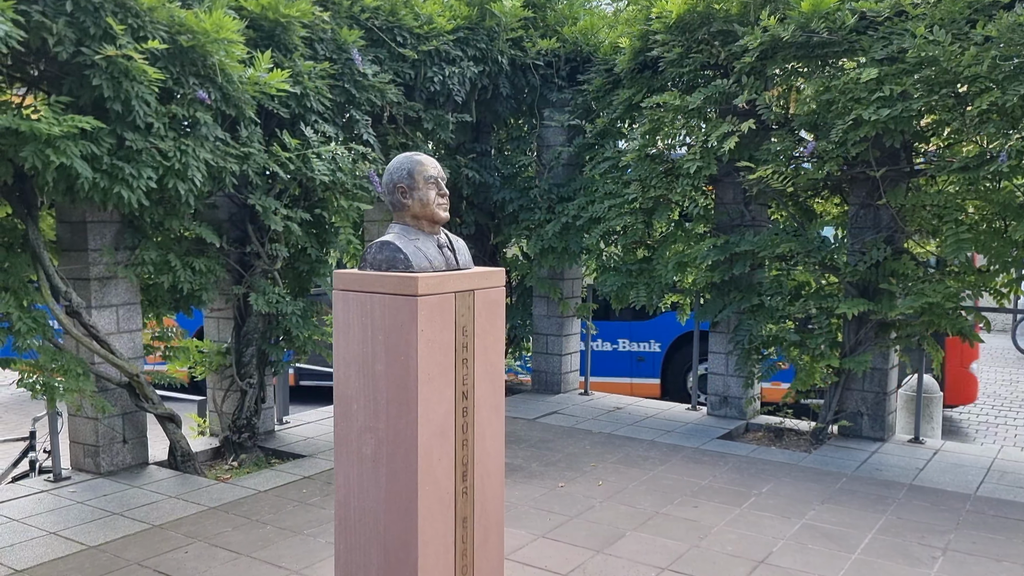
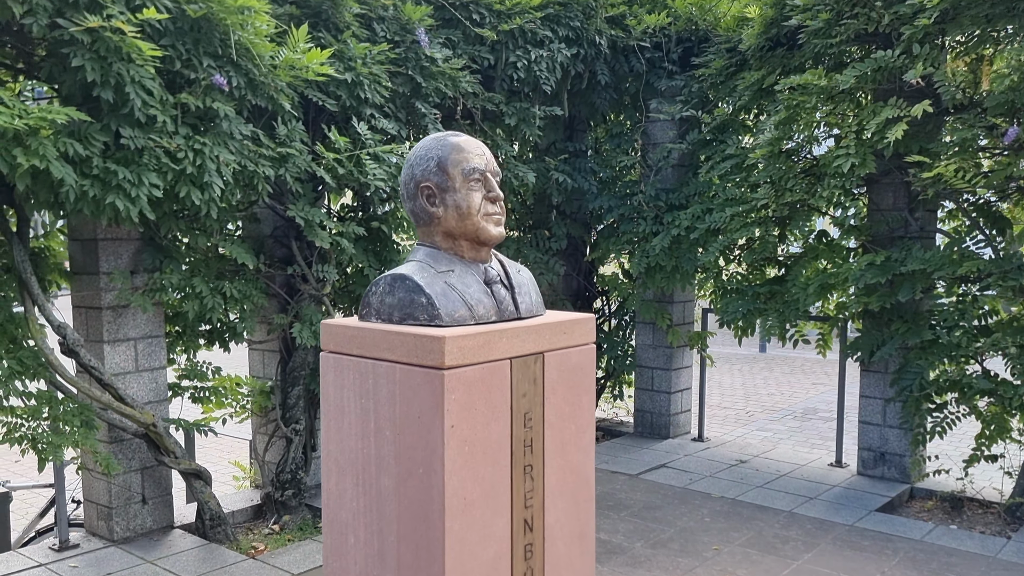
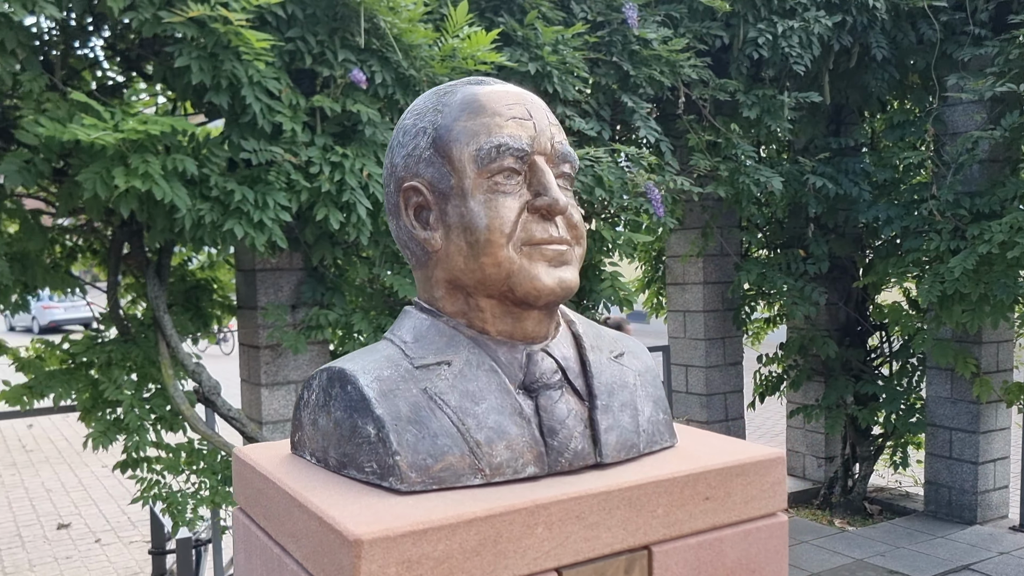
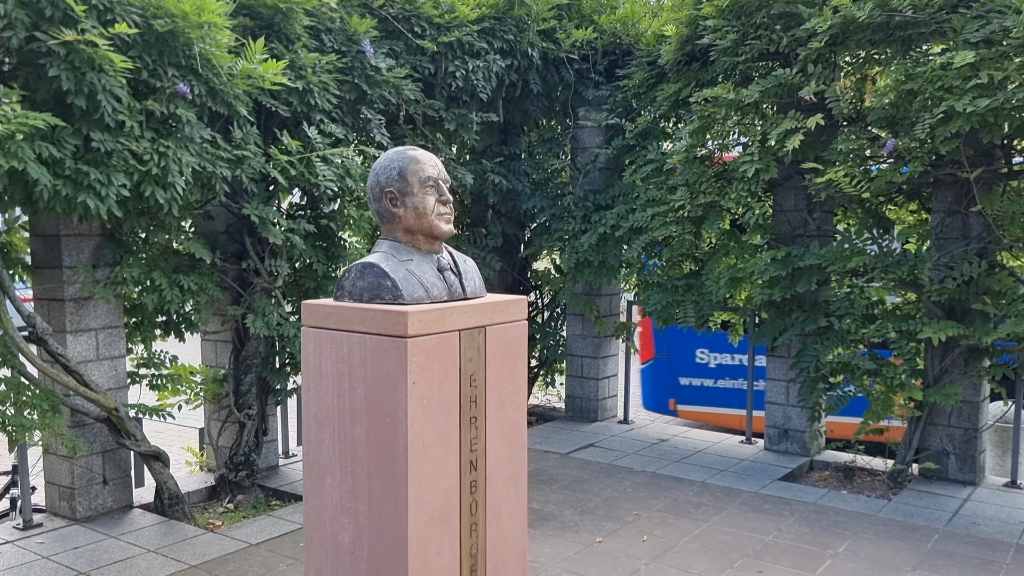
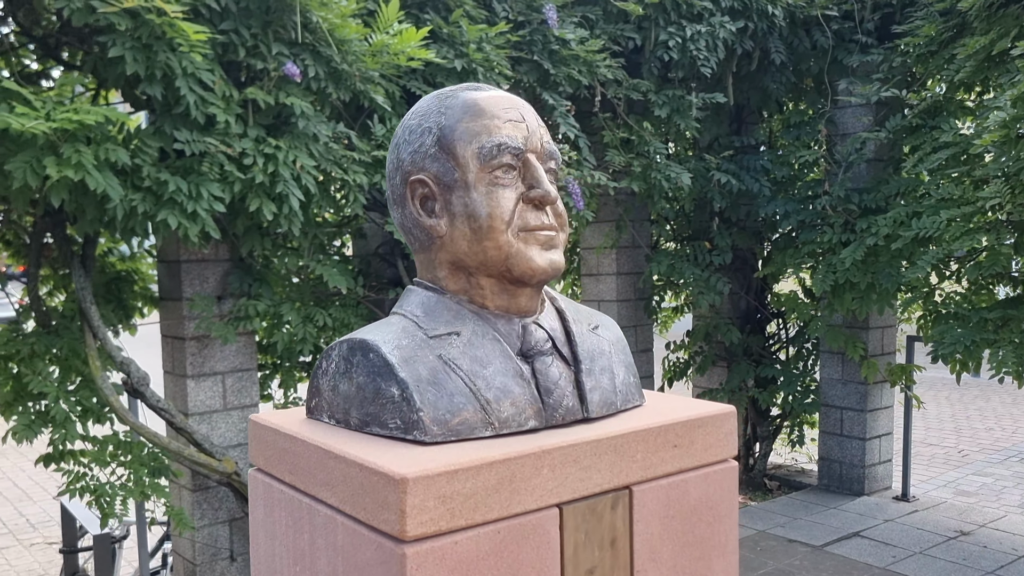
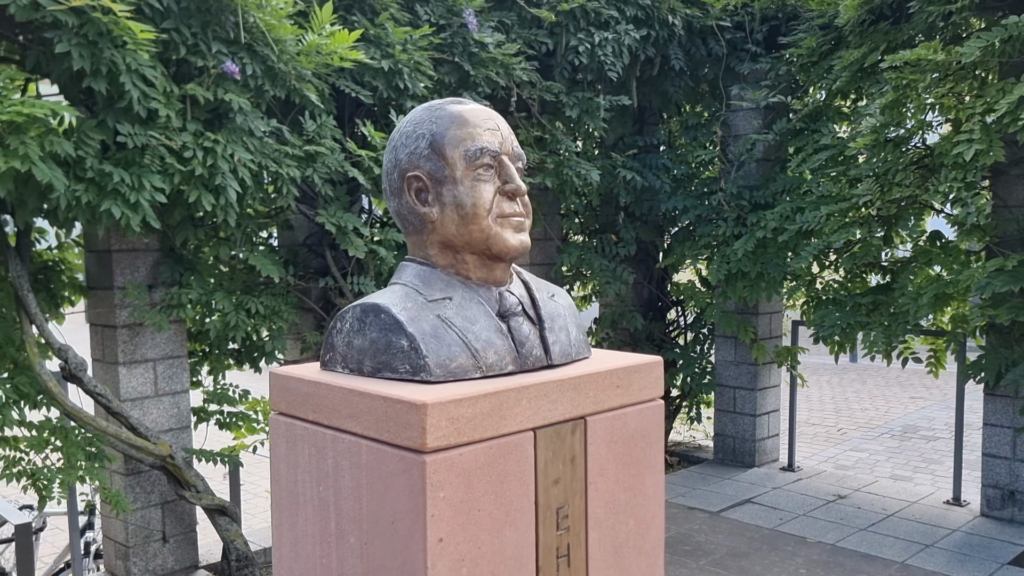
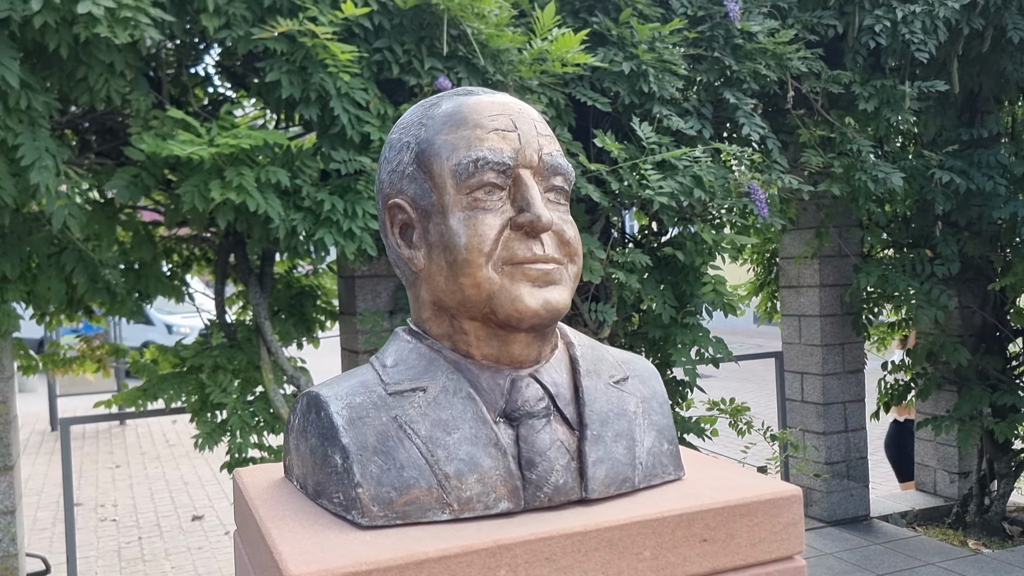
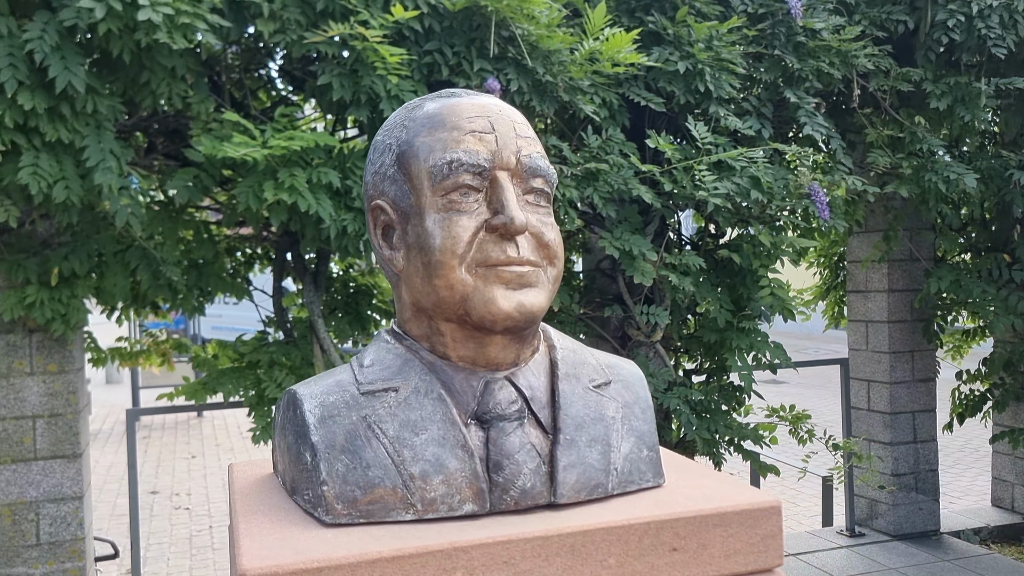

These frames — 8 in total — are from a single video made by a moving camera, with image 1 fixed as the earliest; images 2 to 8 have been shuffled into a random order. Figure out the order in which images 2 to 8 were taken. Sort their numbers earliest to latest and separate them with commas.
4, 2, 6, 5, 3, 7, 8
